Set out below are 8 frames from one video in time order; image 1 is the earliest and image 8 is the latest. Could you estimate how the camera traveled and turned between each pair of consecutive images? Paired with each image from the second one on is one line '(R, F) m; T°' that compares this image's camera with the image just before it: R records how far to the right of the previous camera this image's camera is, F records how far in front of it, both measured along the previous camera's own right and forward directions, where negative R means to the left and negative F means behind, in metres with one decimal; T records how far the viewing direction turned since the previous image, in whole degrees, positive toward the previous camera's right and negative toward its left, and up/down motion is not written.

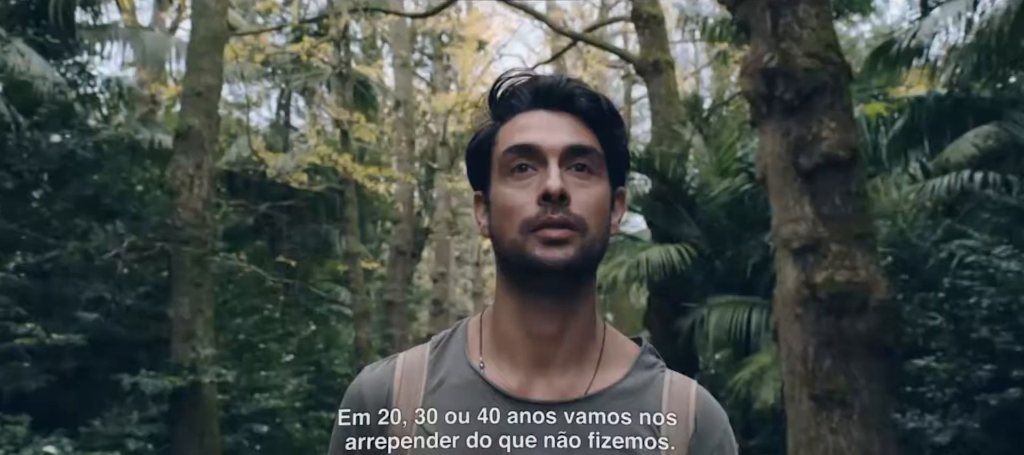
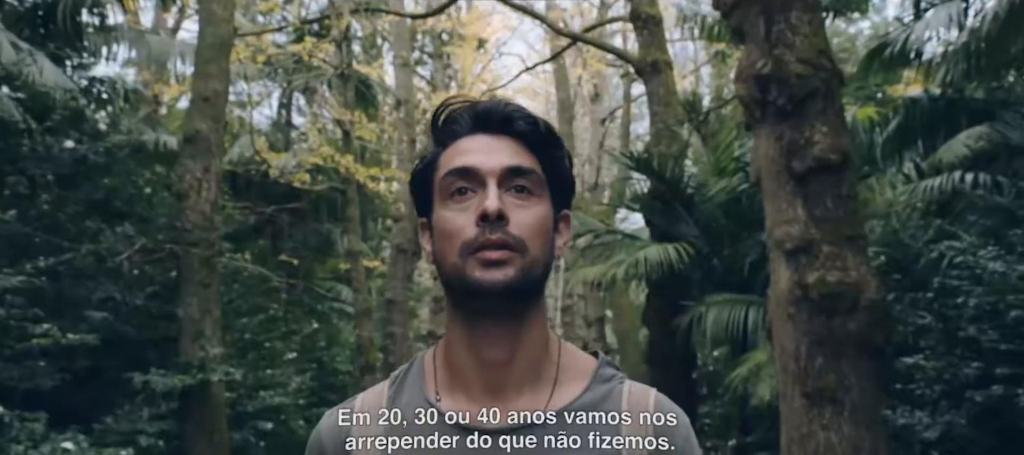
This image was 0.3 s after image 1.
(0.0, -0.2) m; 0°
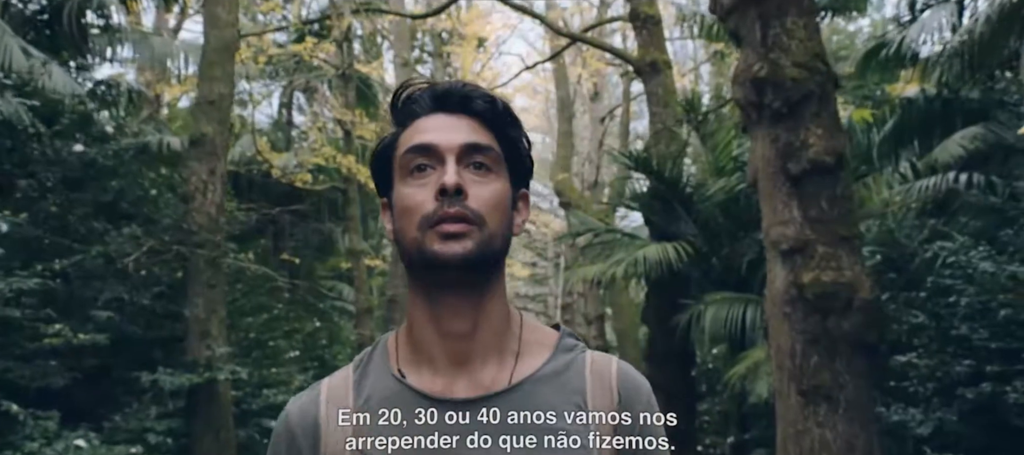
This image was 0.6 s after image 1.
(0.0, -0.1) m; 0°
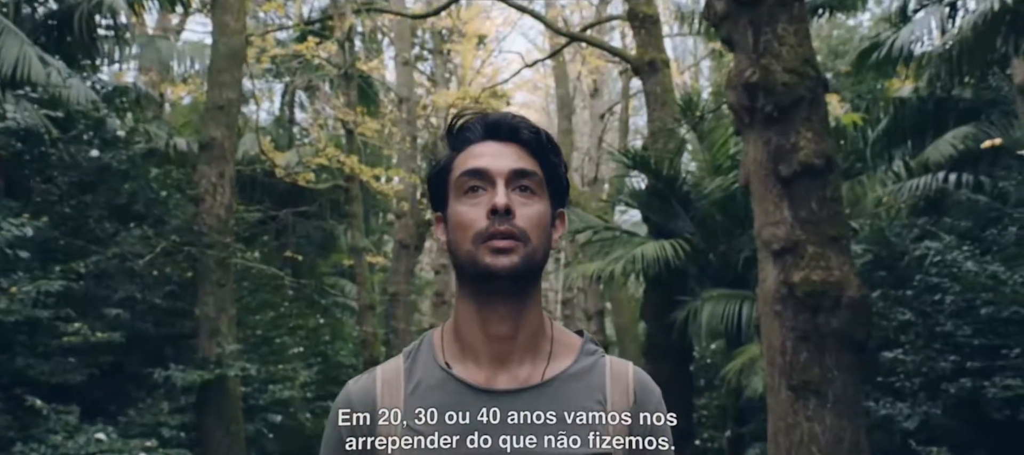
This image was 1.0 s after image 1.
(0.0, -0.2) m; 0°
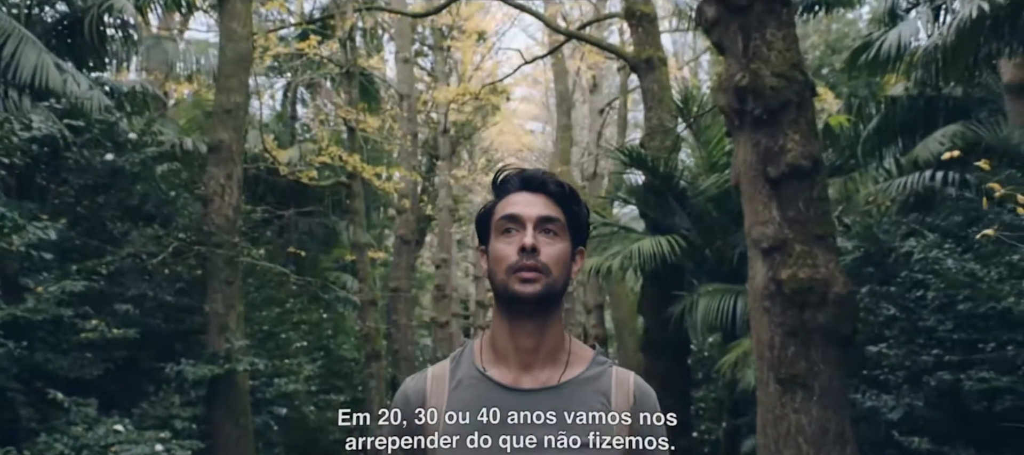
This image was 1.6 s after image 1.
(0.0, -0.3) m; 0°
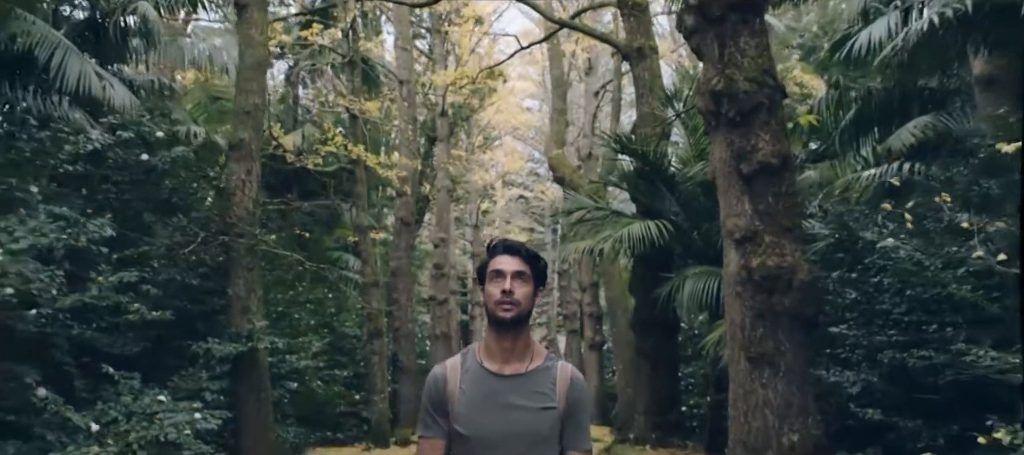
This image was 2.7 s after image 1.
(0.0, -0.7) m; 0°
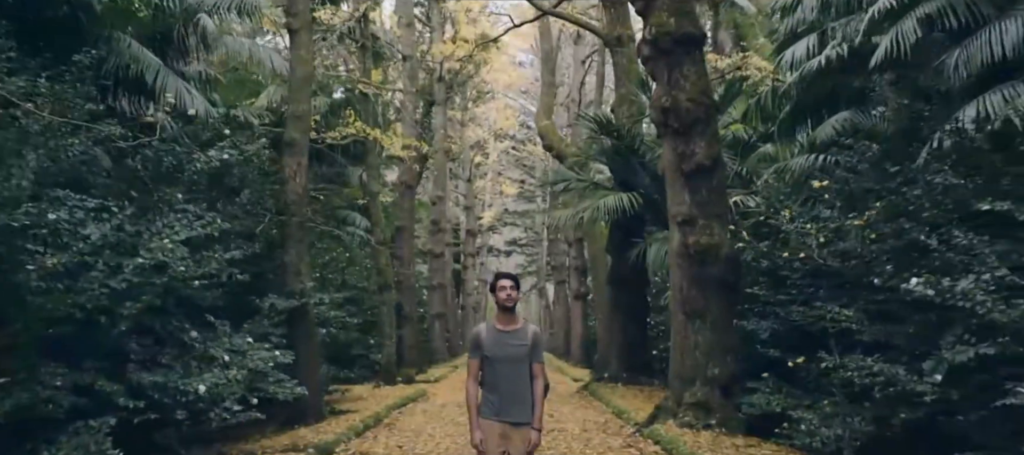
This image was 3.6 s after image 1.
(0.0, -2.4) m; +1°
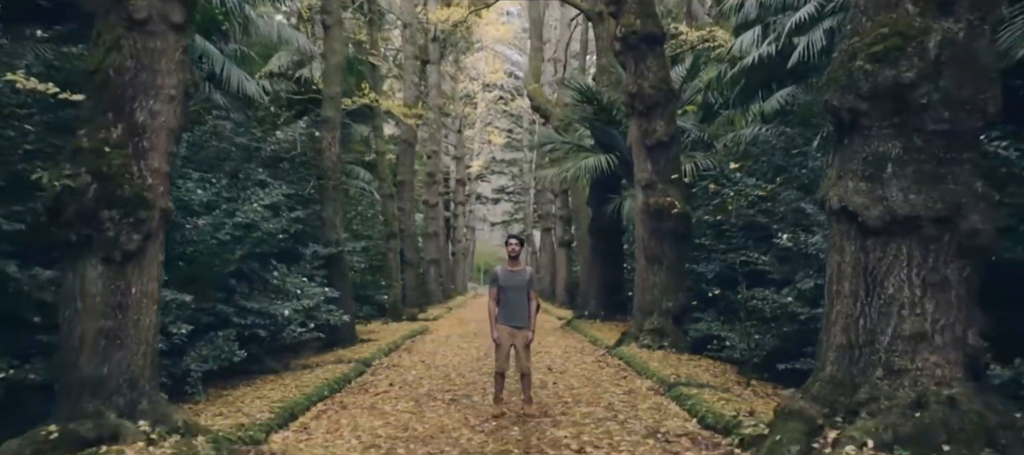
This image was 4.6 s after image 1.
(-0.2, -2.6) m; +1°
